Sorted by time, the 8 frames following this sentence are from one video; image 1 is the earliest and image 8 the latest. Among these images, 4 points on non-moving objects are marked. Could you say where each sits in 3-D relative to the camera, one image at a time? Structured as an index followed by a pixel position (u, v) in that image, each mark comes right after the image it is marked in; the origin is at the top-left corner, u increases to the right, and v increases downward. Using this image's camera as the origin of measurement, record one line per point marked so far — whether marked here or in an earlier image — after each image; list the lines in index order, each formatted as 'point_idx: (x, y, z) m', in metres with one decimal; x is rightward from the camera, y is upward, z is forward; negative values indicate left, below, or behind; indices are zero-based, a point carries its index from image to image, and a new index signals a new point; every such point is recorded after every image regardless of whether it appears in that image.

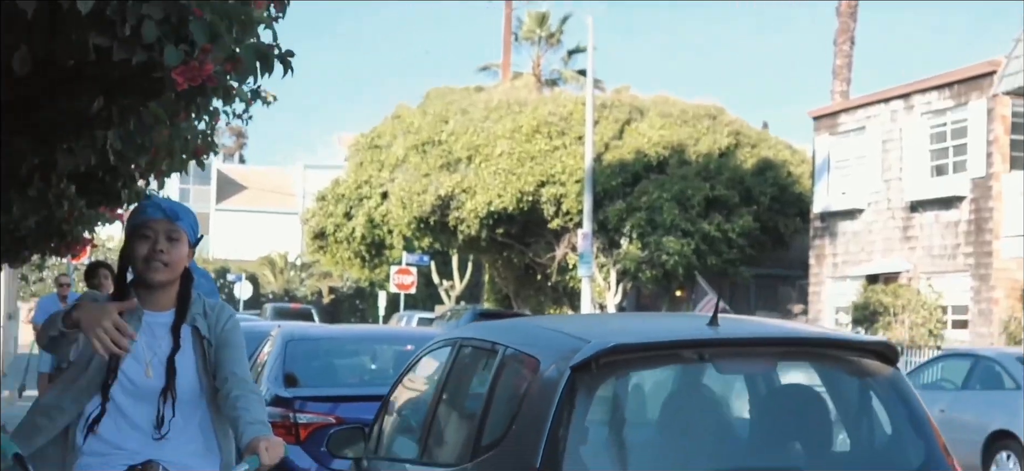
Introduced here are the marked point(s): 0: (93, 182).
0: (-2.1, +0.2, +7.3) m
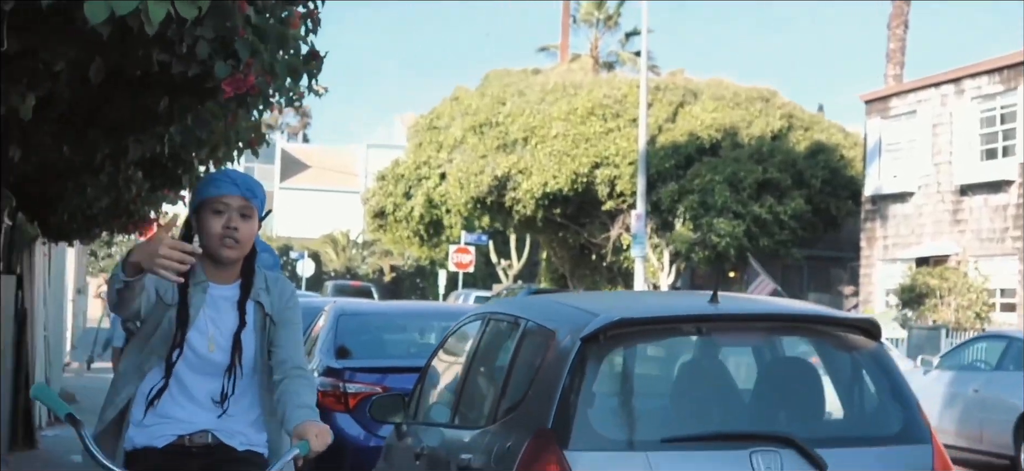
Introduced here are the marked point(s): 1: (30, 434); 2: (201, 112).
0: (-2.0, +0.3, +8.0) m
1: (-4.3, -1.7, +12.6) m
2: (-1.4, +0.5, +6.3) m
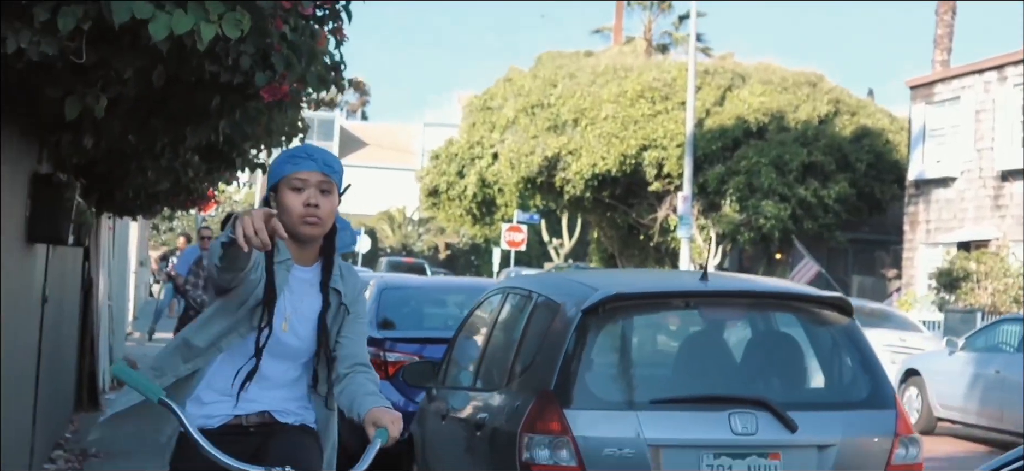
0: (-1.8, +0.5, +8.9) m
1: (-4.0, -1.5, +13.6) m
2: (-1.3, +0.6, +7.2) m
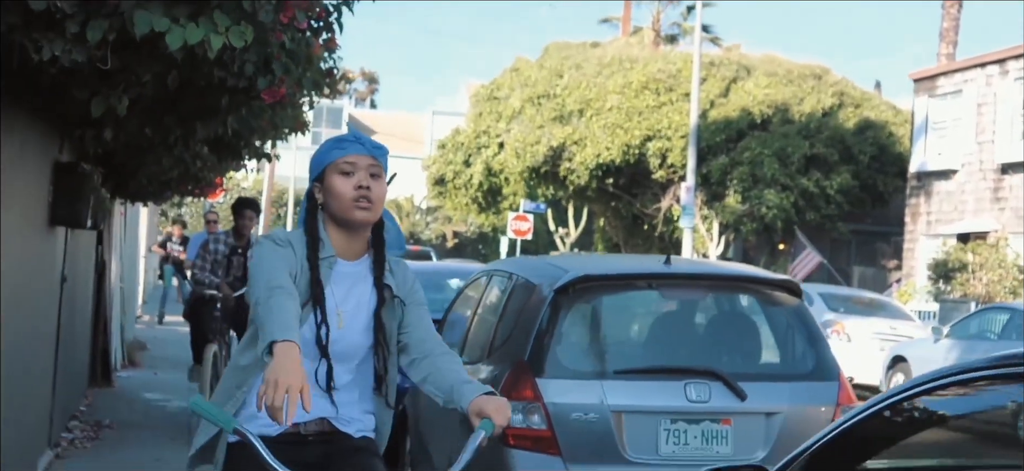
0: (-1.9, +0.6, +9.3) m
1: (-4.0, -1.4, +14.0) m
2: (-1.4, +0.7, +7.6) m
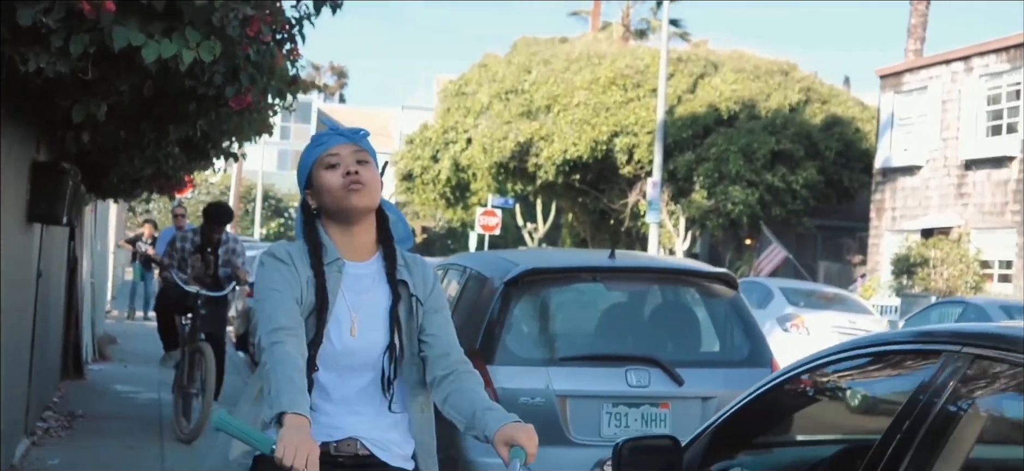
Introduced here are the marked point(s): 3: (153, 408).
0: (-2.1, +0.6, +9.3) m
1: (-4.4, -1.3, +14.0) m
2: (-1.6, +0.7, +7.6) m
3: (-3.2, -1.5, +12.4) m
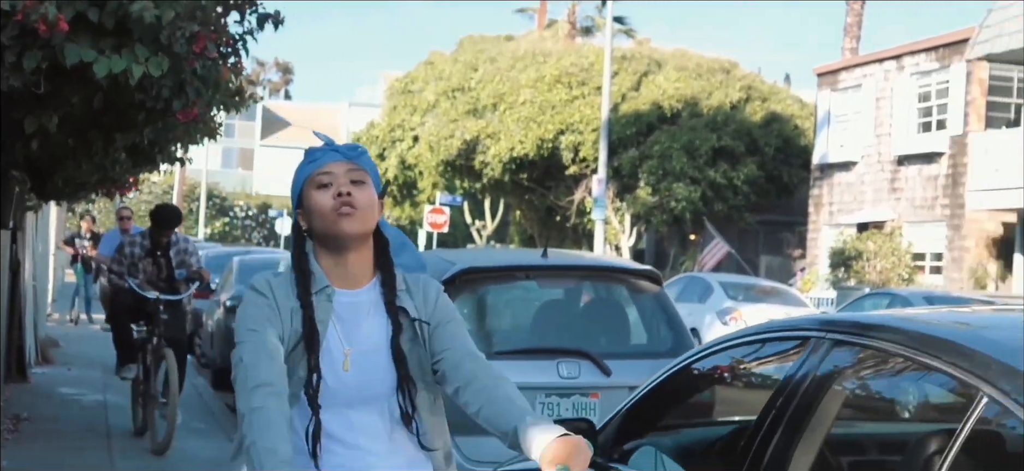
0: (-2.6, +0.6, +9.7) m
1: (-4.9, -1.3, +14.3) m
2: (-1.9, +0.7, +8.0) m
3: (-3.7, -1.5, +12.7) m
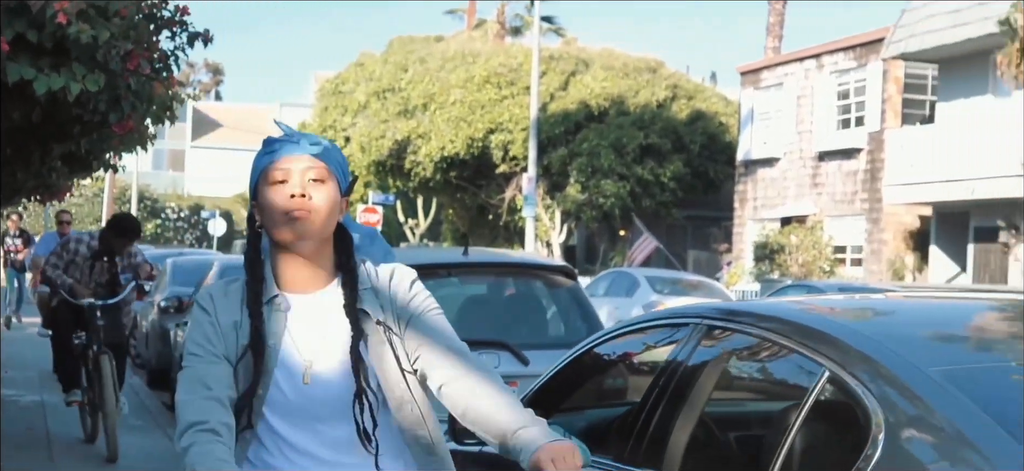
0: (-3.1, +0.5, +10.0) m
1: (-5.7, -1.4, +14.5) m
2: (-2.4, +0.6, +8.3) m
3: (-4.4, -1.6, +13.0) m
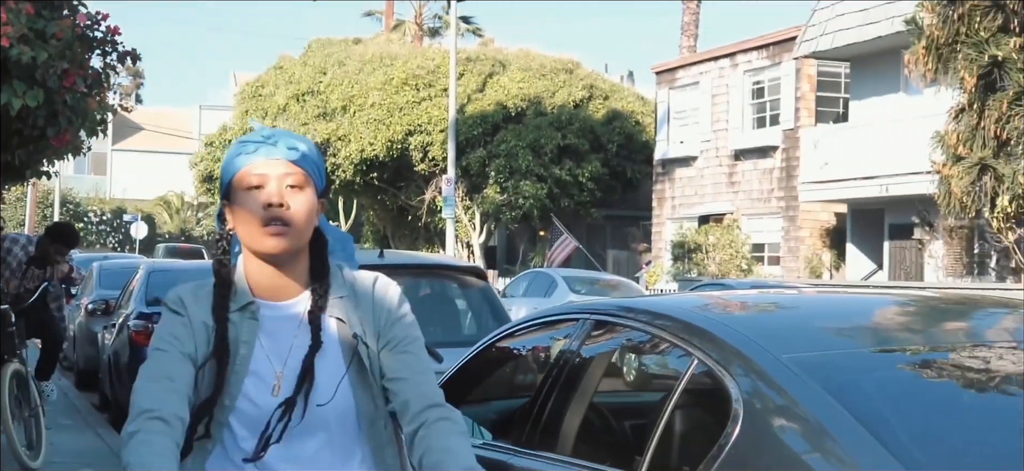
0: (-3.7, +0.5, +9.9) m
1: (-6.5, -1.5, +14.3) m
2: (-2.9, +0.6, +8.3) m
3: (-5.1, -1.7, +12.8) m
